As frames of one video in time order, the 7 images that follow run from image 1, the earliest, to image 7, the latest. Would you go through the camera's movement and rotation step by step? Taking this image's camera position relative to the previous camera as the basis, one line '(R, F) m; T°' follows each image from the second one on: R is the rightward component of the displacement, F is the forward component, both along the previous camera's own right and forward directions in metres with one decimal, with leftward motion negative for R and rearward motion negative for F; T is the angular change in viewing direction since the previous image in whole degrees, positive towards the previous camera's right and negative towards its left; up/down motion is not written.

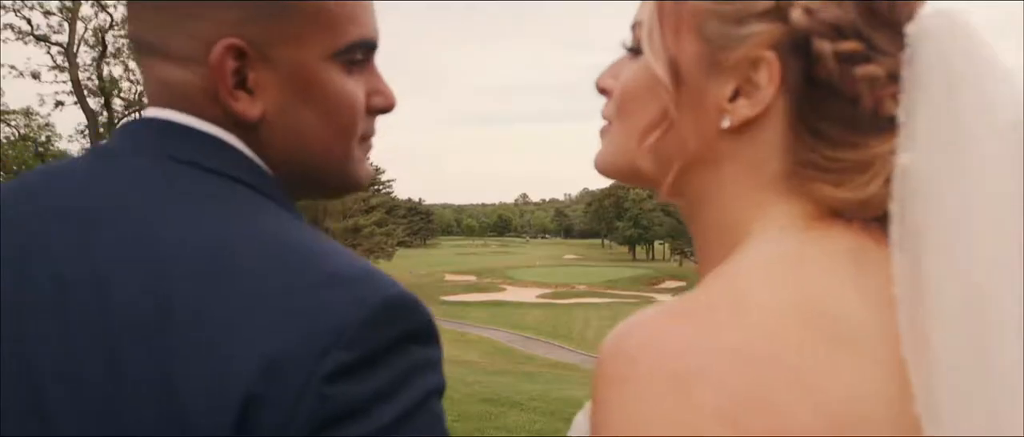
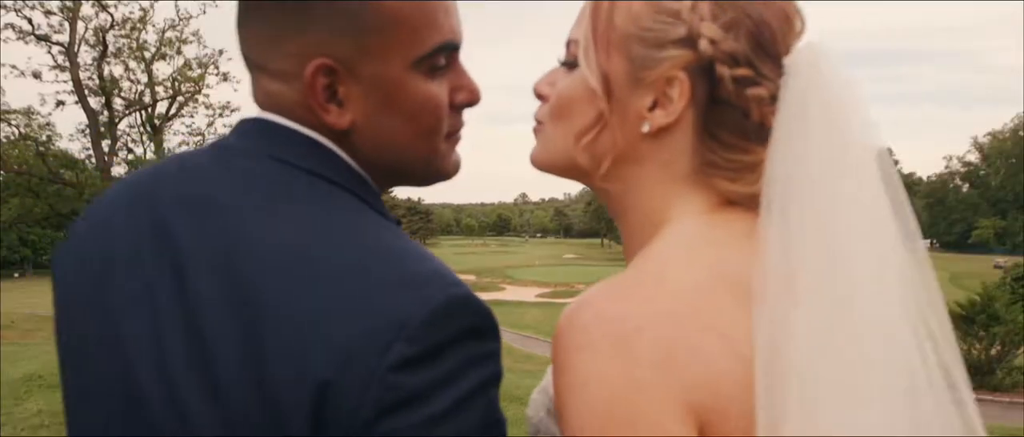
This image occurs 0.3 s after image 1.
(0.0, -0.2) m; 0°
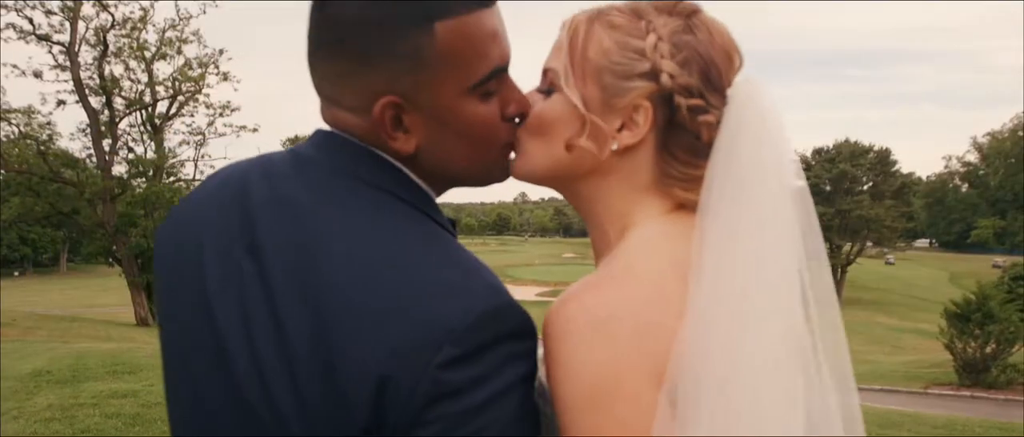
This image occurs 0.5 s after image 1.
(0.0, -0.2) m; 0°
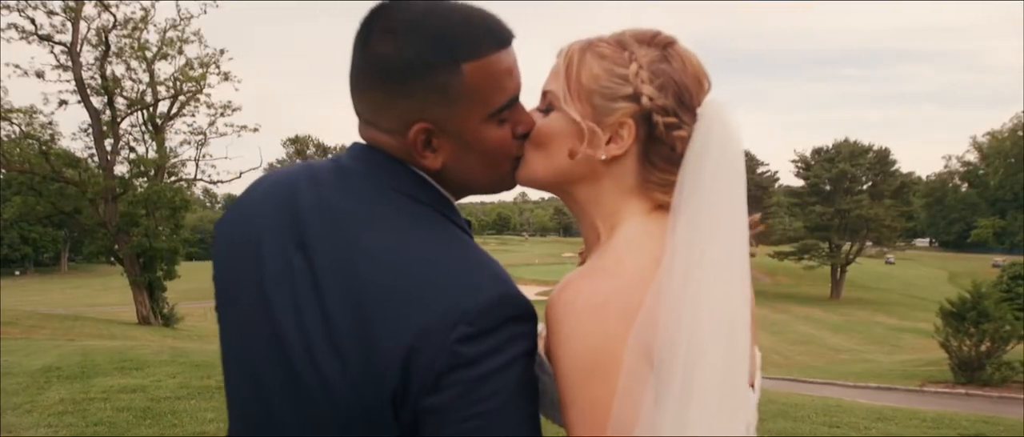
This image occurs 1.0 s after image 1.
(0.0, -0.3) m; 0°
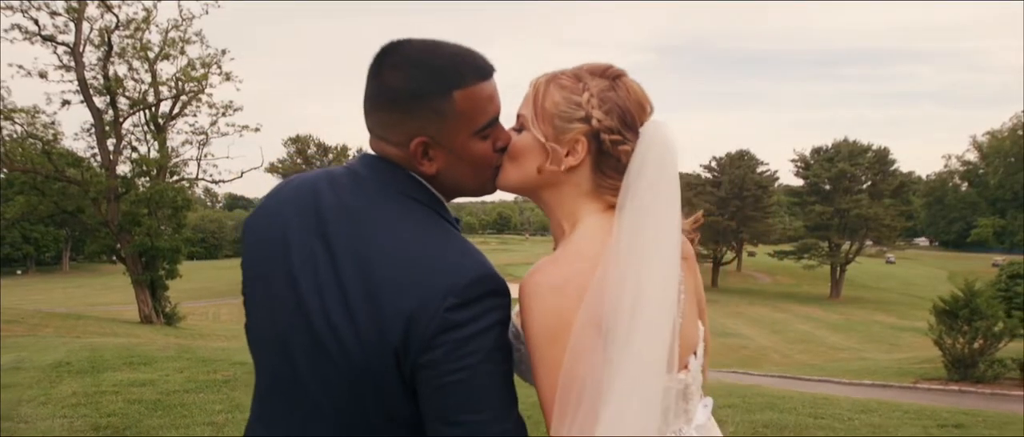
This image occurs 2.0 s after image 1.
(+0.1, -0.4) m; 0°
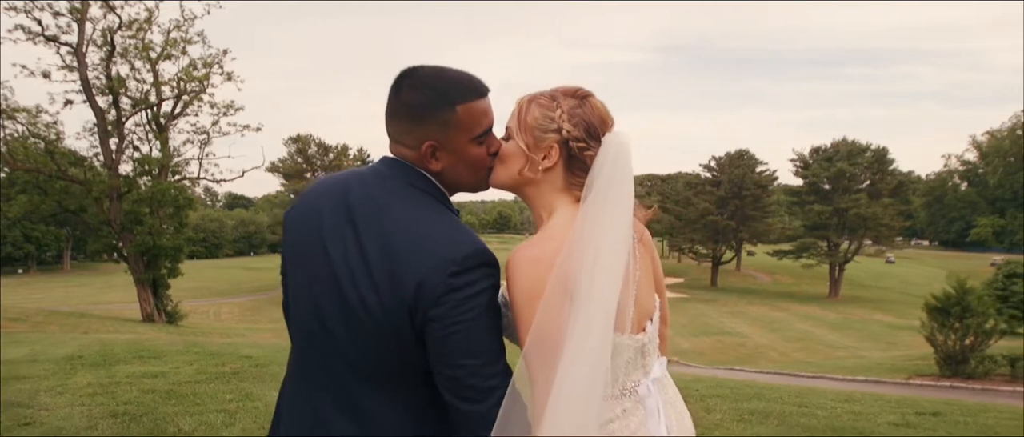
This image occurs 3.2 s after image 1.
(0.0, -0.5) m; 0°
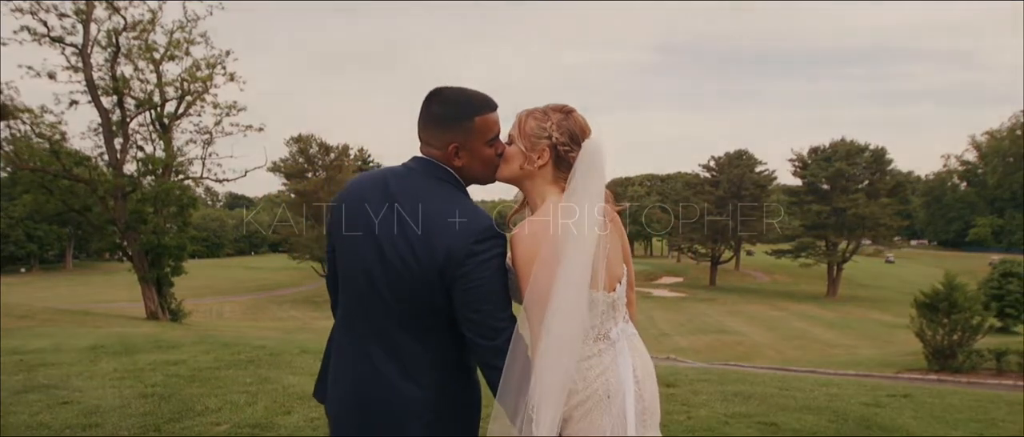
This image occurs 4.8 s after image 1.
(0.0, -0.8) m; 0°
